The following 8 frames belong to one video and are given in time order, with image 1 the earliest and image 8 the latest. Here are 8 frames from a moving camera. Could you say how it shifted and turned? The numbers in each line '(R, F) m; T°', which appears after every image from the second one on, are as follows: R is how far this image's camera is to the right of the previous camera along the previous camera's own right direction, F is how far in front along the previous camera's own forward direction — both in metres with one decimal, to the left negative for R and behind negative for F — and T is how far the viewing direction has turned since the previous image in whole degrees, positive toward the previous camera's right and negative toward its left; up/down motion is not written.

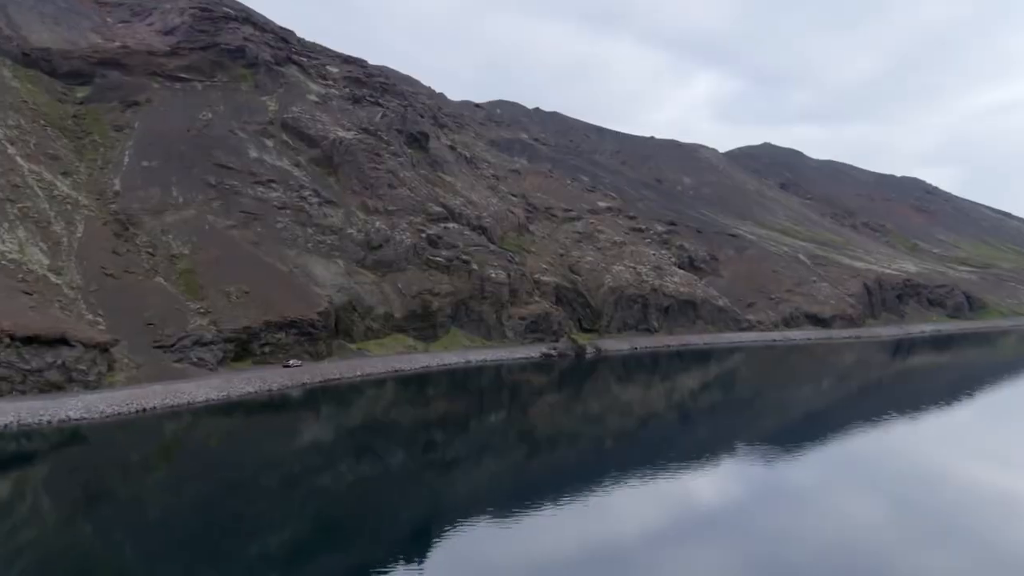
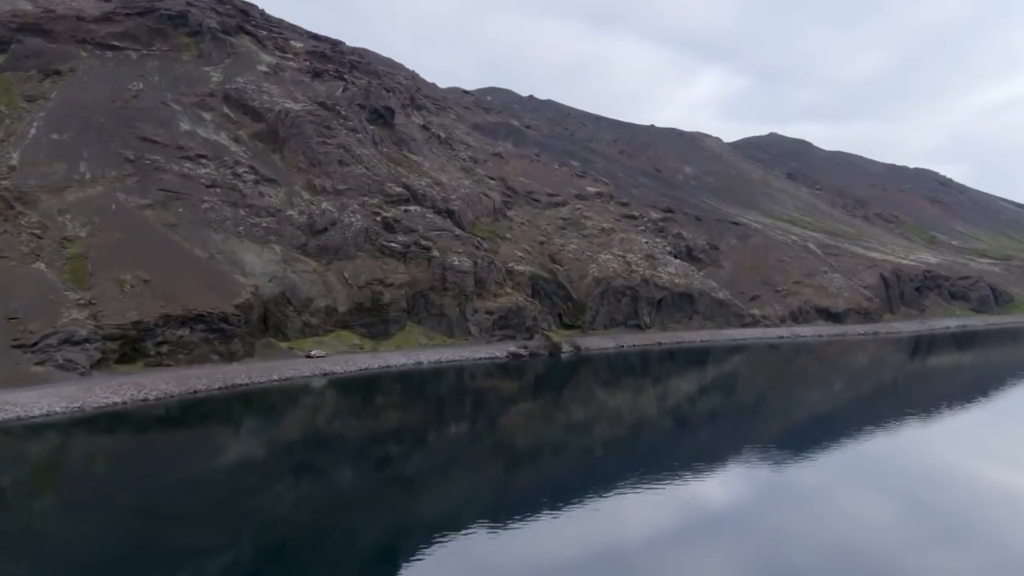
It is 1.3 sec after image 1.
(+4.2, +12.6) m; -1°
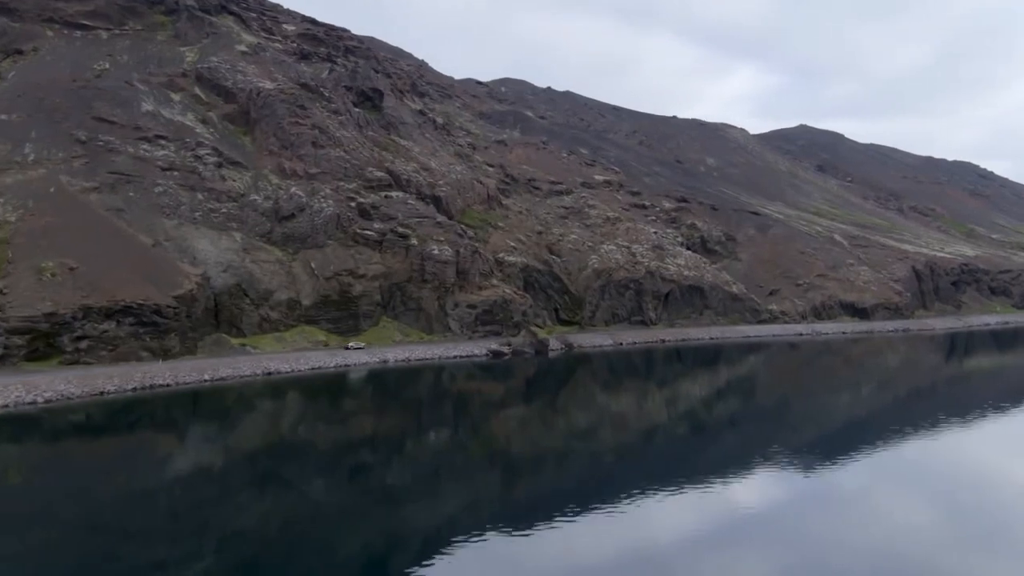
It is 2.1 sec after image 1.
(+4.2, +7.8) m; -2°
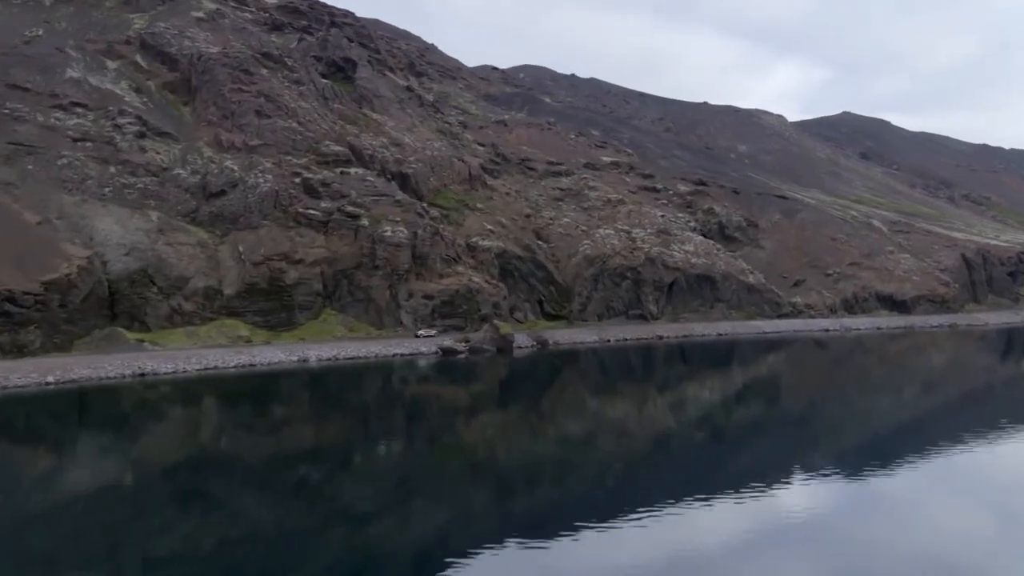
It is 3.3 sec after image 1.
(+6.3, +11.4) m; -3°
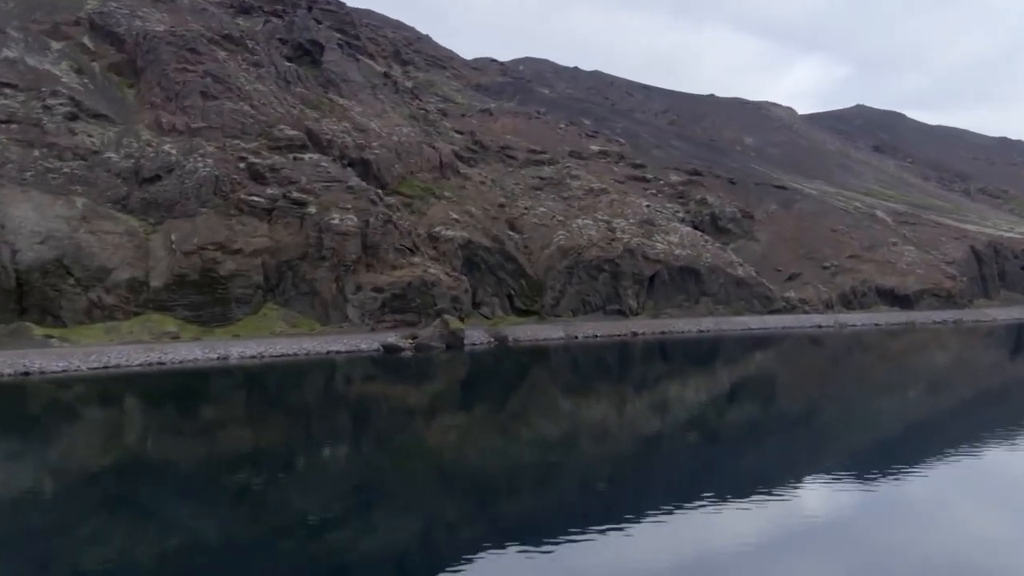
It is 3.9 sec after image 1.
(+4.4, +5.2) m; -1°
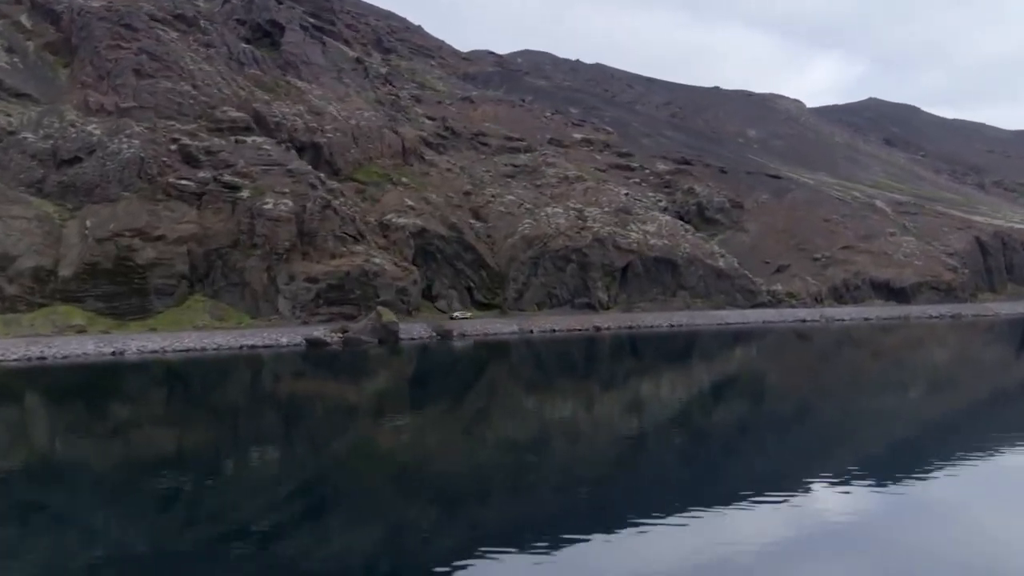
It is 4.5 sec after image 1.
(+4.8, +5.0) m; -1°
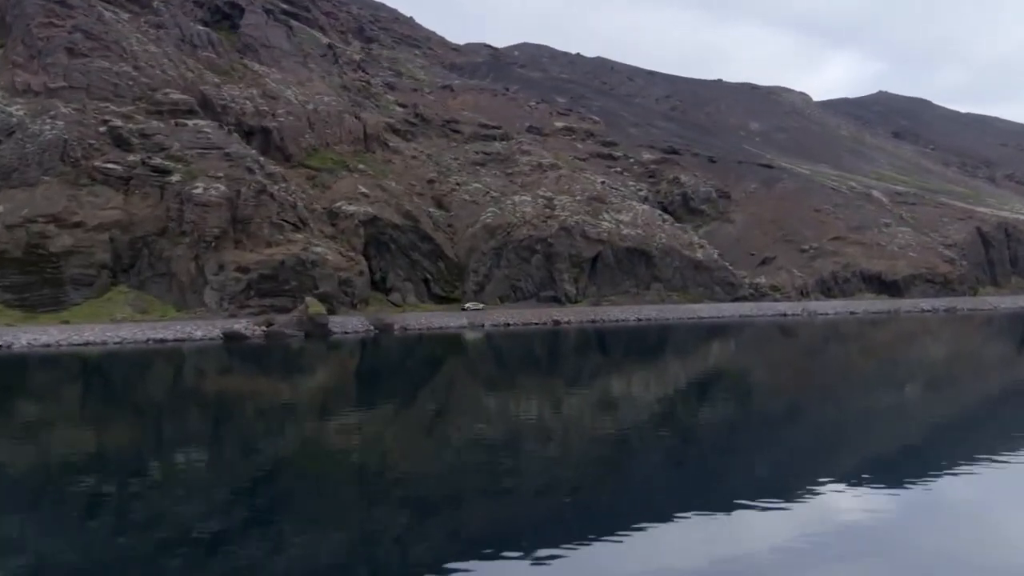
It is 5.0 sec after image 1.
(+4.2, +4.3) m; -1°
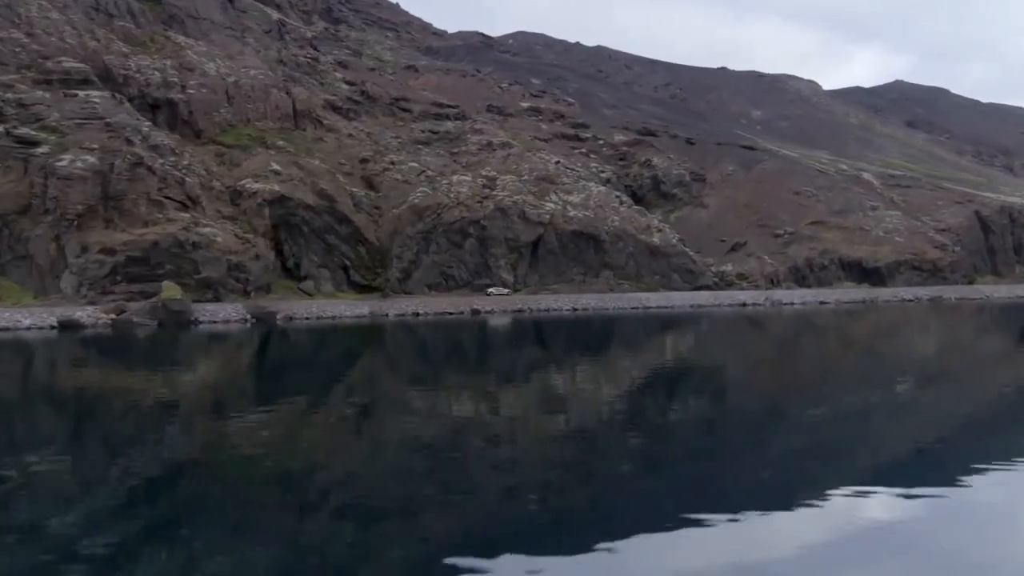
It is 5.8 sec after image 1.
(+6.6, +6.6) m; -2°
